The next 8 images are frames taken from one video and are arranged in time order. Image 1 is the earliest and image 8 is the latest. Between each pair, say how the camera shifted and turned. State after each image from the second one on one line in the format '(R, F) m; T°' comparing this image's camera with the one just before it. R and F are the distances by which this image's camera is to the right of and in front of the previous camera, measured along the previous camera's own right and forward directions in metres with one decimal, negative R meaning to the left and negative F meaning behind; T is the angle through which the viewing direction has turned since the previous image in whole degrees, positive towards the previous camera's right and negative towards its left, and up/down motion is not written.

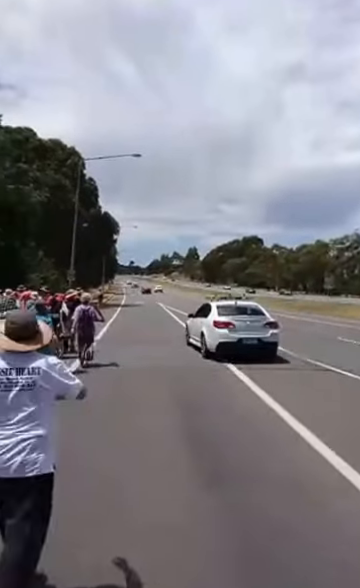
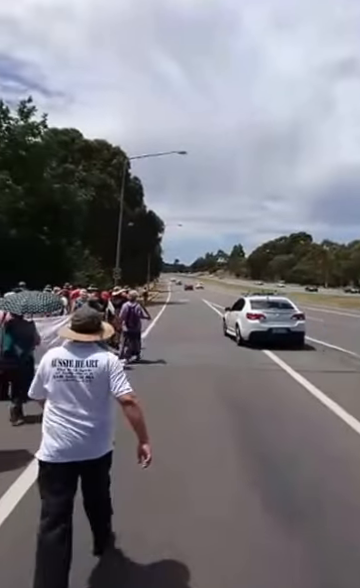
(0.0, +0.1) m; -6°
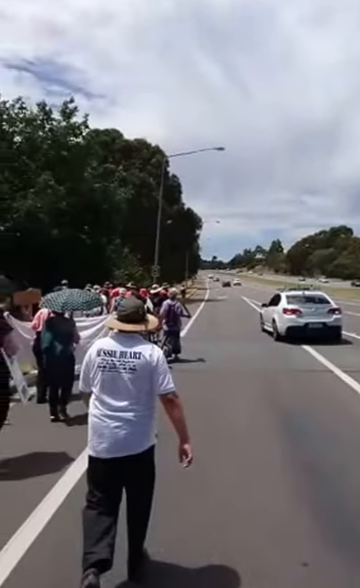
(0.0, +0.1) m; -5°
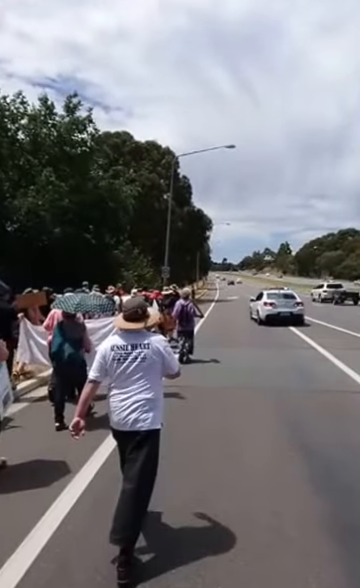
(-0.1, +0.1) m; -1°
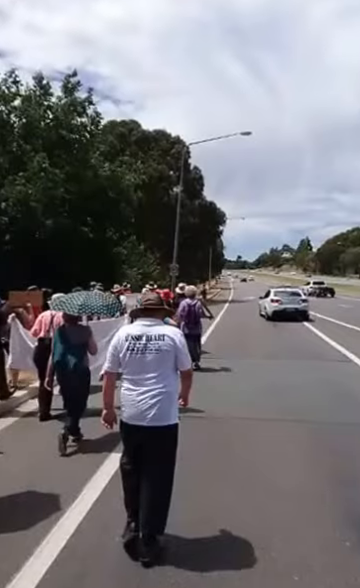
(+0.1, +0.8) m; -2°
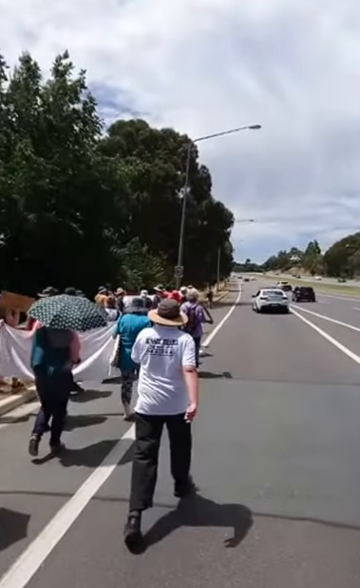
(0.0, 0.0) m; -1°
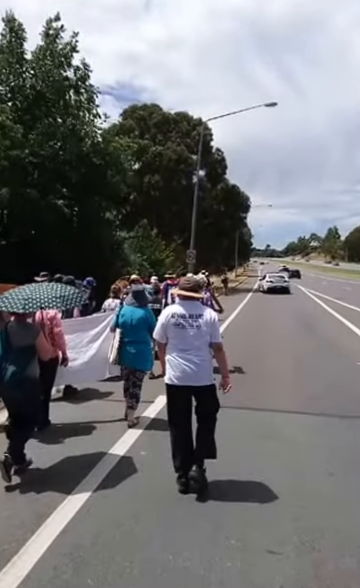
(+0.1, +0.6) m; -2°
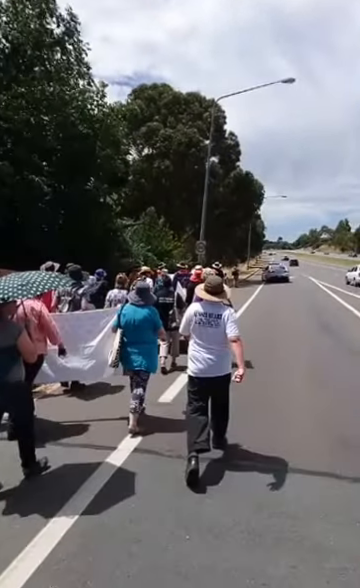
(0.0, +0.4) m; -1°
